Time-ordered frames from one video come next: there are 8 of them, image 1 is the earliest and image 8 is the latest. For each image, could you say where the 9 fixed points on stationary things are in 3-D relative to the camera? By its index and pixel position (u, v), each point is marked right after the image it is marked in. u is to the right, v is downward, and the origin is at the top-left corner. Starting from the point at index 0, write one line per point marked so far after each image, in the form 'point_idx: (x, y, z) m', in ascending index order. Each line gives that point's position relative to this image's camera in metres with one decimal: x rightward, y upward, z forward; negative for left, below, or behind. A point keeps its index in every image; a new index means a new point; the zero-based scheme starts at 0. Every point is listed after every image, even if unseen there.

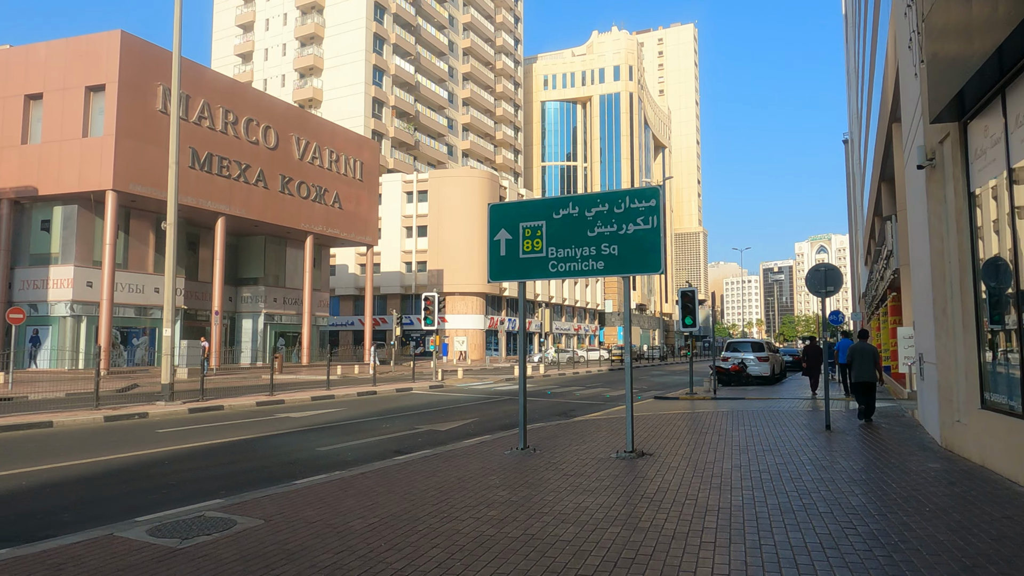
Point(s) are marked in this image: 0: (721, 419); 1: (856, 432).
0: (+3.9, -2.4, +12.4) m
1: (+5.4, -2.2, +10.3) m
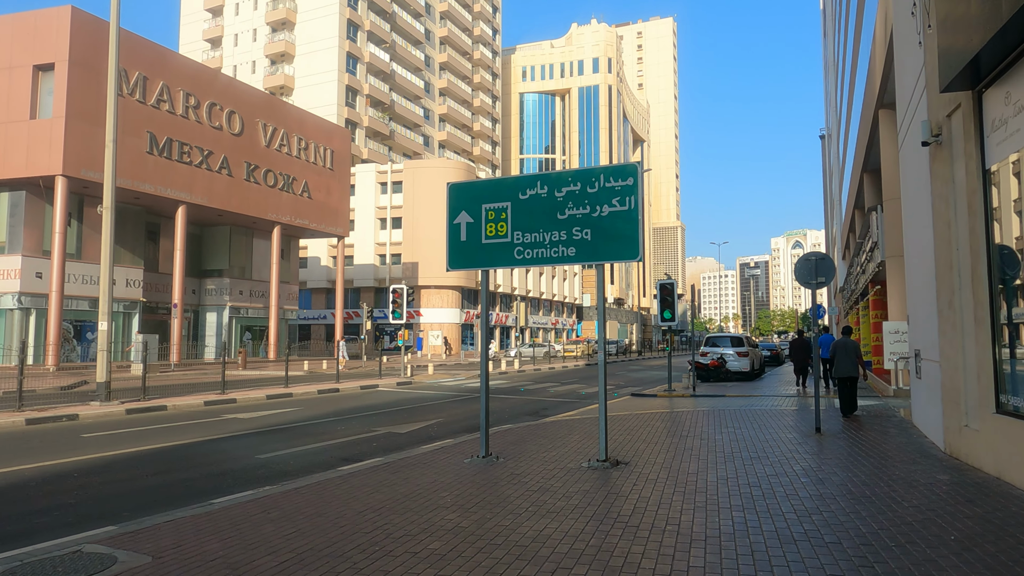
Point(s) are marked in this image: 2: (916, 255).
0: (+3.3, -2.3, +11.6) m
1: (+4.8, -2.1, +9.5) m
2: (+5.5, +0.4, +9.0) m
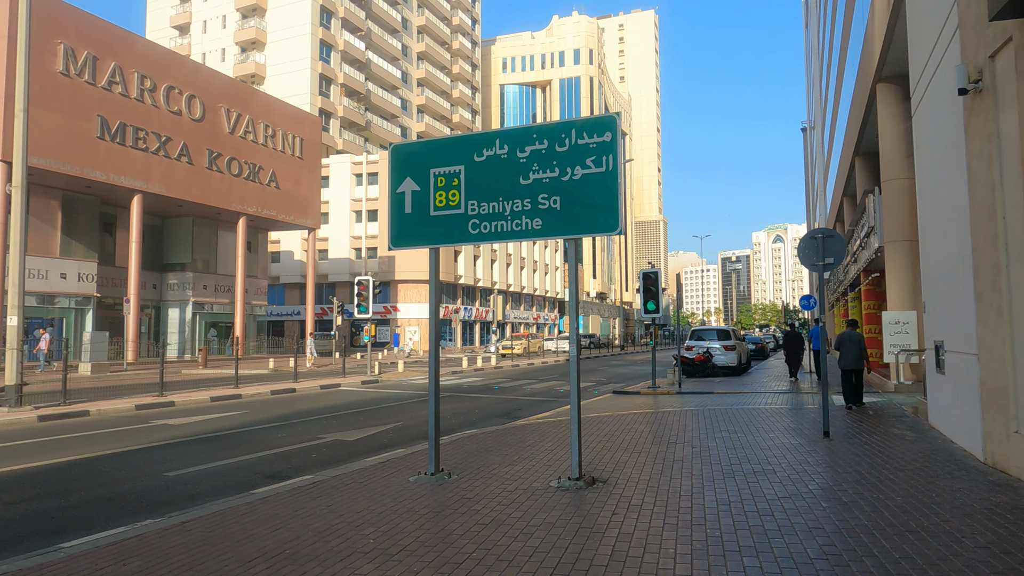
0: (+2.8, -2.1, +10.3) m
1: (+4.3, -1.9, +8.3) m
2: (+5.0, +0.7, +7.7) m
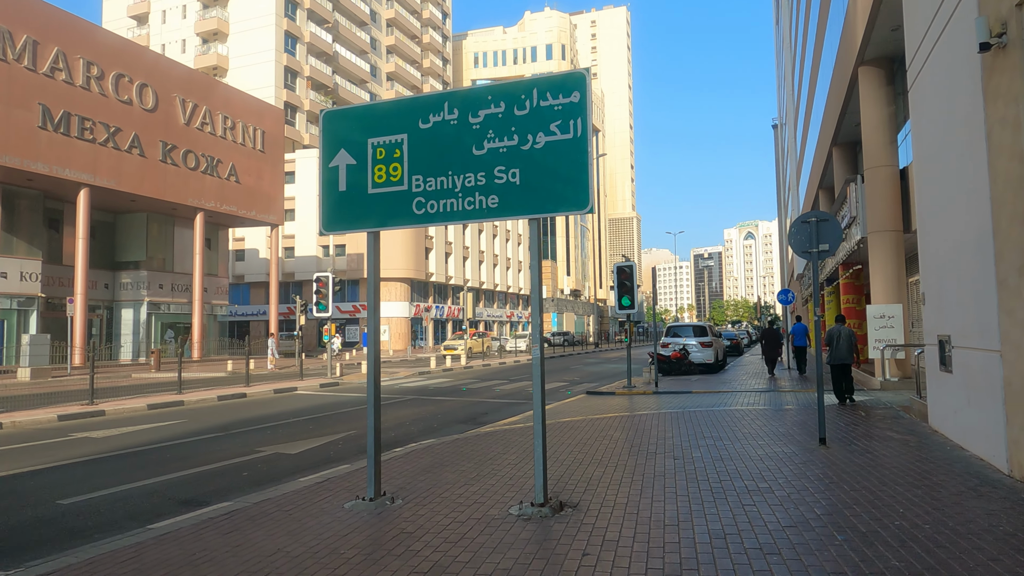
0: (+2.3, -2.0, +9.4) m
1: (+3.9, -1.7, +7.4) m
2: (+4.5, +0.8, +6.9) m
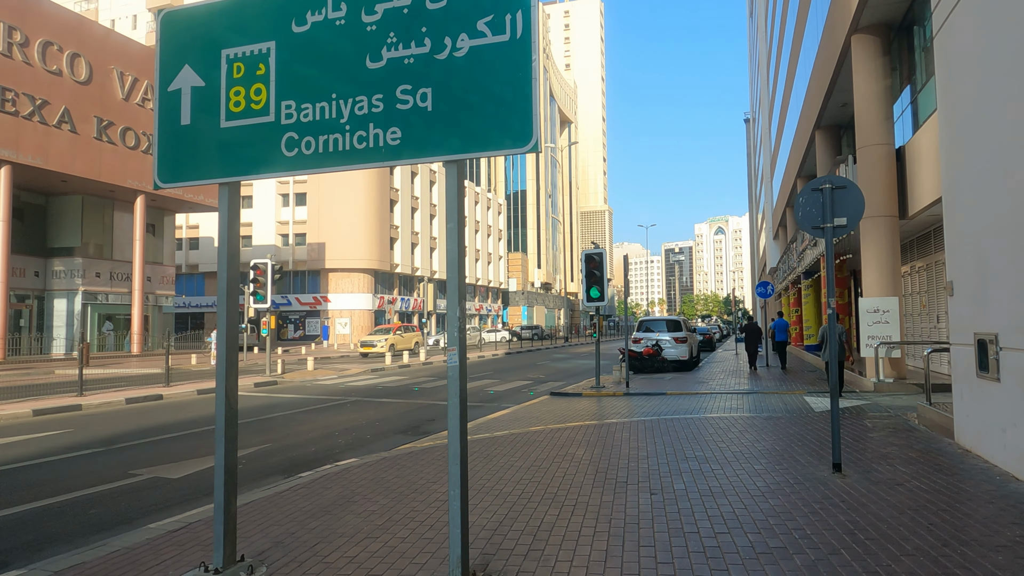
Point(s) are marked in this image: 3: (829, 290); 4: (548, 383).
0: (+1.6, -1.8, +7.8) m
1: (+3.3, -1.6, +5.9) m
2: (+4.0, +0.9, +5.4) m
3: (+2.8, 0.0, +5.8) m
4: (+1.0, -2.5, +17.5) m
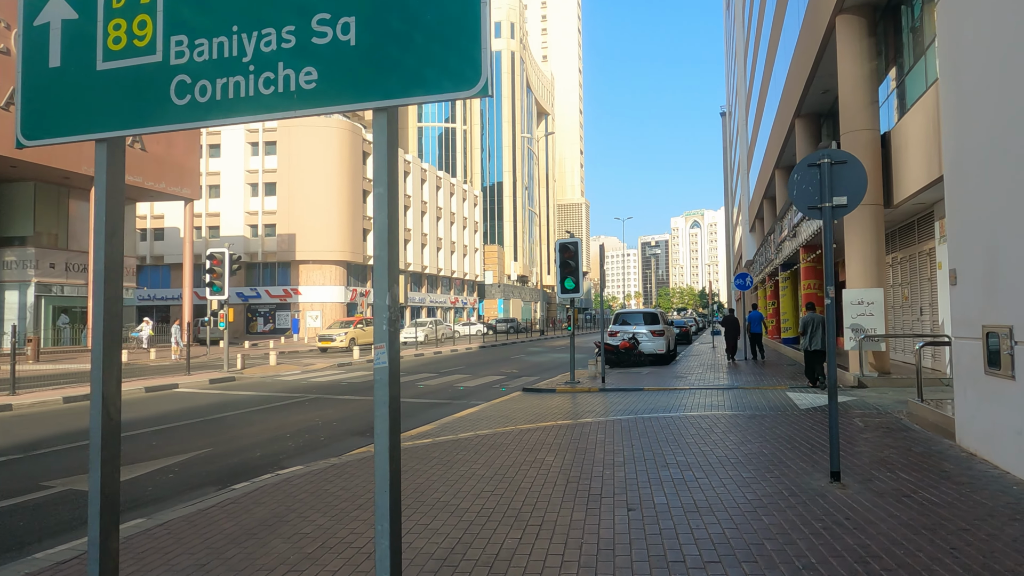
0: (+1.2, -1.7, +7.2) m
1: (+3.0, -1.5, +5.3) m
2: (+3.7, +1.0, +4.8) m
3: (+2.5, +0.1, +5.2) m
4: (+0.2, -2.3, +16.8) m
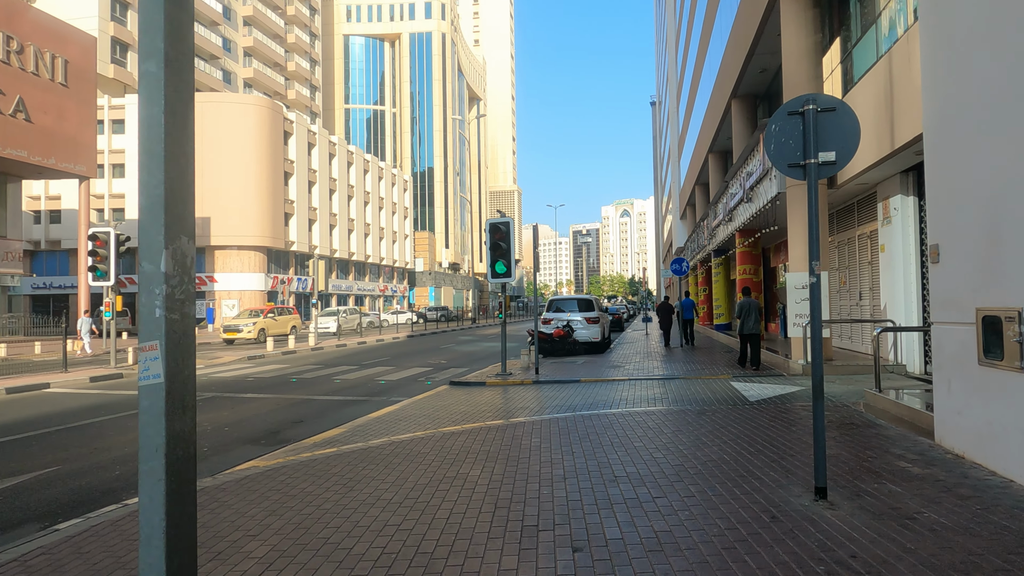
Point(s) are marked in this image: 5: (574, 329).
0: (+0.5, -1.5, +6.2) m
1: (+2.4, -1.3, +4.5) m
2: (+3.2, +1.1, +4.0) m
3: (+1.9, +0.2, +4.3) m
4: (-1.5, -1.9, +15.6) m
5: (+1.8, -1.2, +19.0) m
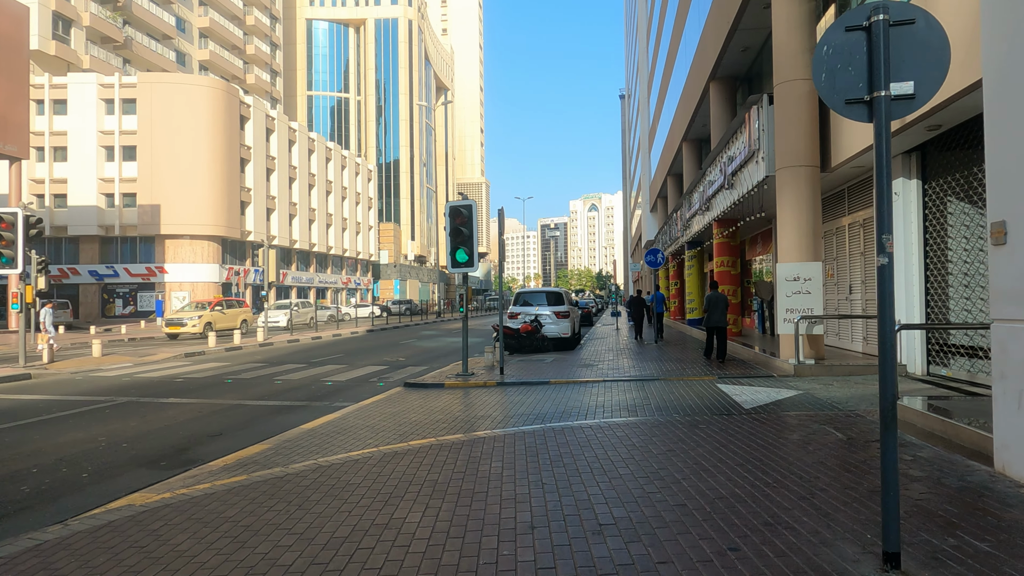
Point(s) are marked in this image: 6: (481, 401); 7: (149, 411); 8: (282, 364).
0: (+0.1, -1.4, +4.9) m
1: (+2.1, -1.3, +3.3) m
2: (+2.9, +1.2, +2.9) m
3: (+1.7, +0.3, +3.1) m
4: (-2.3, -1.7, +14.3) m
5: (+0.8, -0.9, +17.7) m
6: (-0.4, -1.6, +9.4) m
7: (-5.1, -1.8, +9.4) m
8: (-5.5, -1.8, +16.0) m
